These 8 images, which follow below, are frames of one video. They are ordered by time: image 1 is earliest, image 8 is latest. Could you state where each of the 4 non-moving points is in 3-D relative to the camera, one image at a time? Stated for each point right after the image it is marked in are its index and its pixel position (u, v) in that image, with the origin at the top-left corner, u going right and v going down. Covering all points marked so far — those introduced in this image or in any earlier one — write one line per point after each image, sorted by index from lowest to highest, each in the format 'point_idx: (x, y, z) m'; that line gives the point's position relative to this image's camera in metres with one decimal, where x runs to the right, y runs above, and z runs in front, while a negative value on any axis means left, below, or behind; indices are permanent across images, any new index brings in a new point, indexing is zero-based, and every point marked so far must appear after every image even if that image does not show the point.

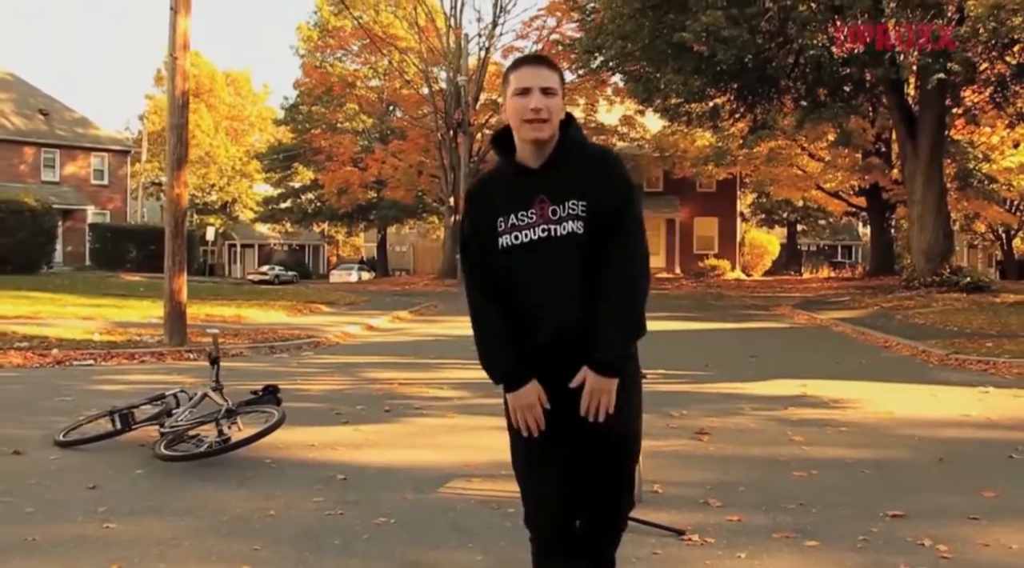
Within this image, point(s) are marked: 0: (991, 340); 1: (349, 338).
0: (+7.2, -0.8, +15.8) m
1: (-2.6, -0.8, +16.6) m
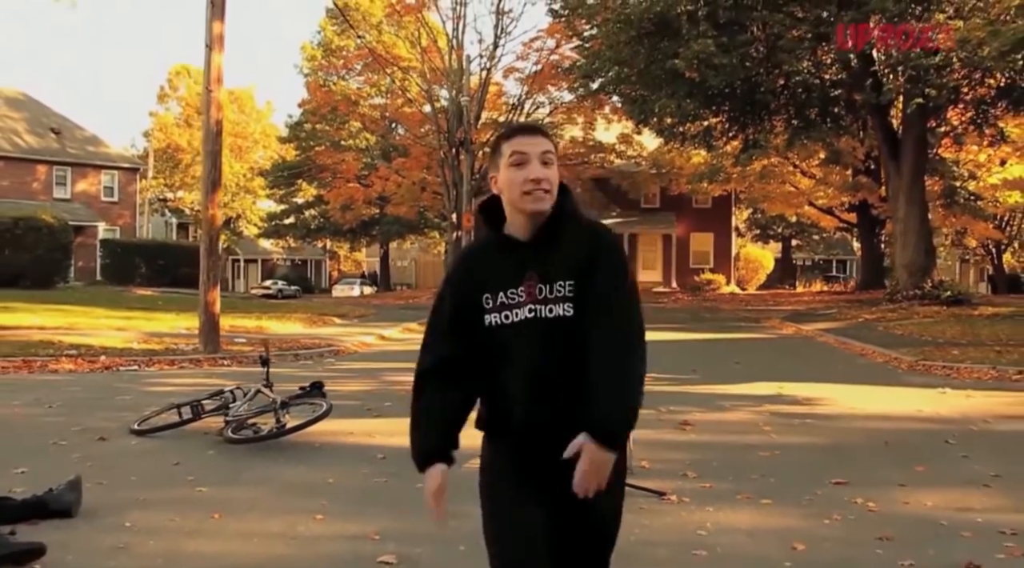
0: (+7.2, -1.0, +17.1) m
1: (-2.5, -1.1, +17.9) m
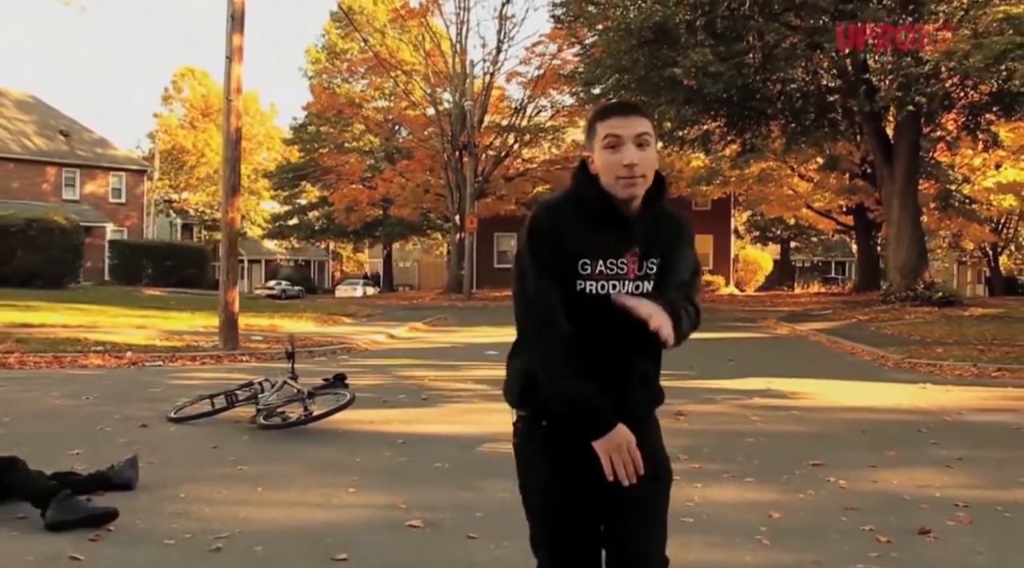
0: (+7.3, -1.1, +17.8) m
1: (-2.4, -1.1, +18.7) m
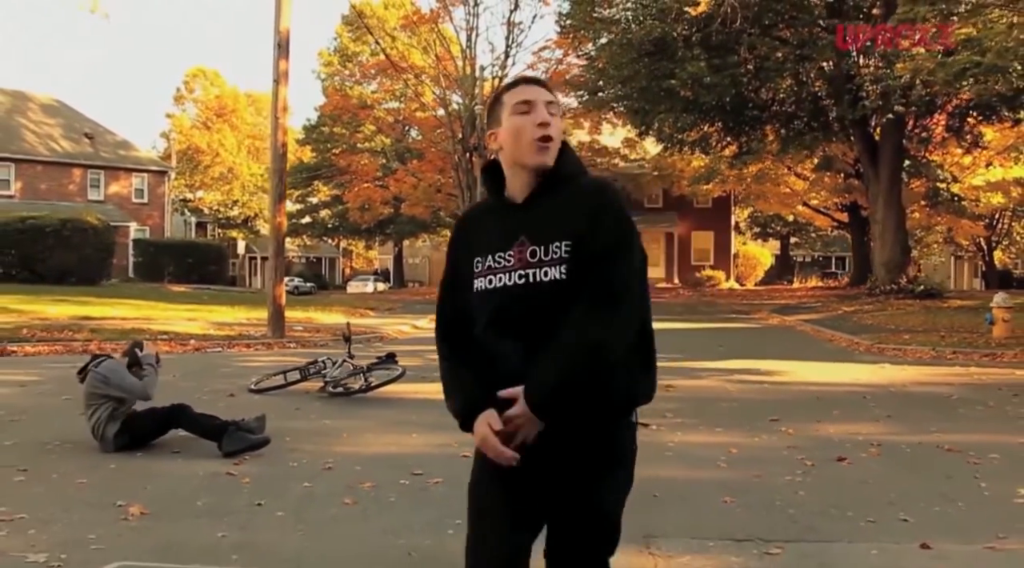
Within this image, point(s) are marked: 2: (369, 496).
0: (+7.6, -0.9, +19.9) m
1: (-2.1, -1.0, +20.8) m
2: (-0.9, -1.4, +6.7) m
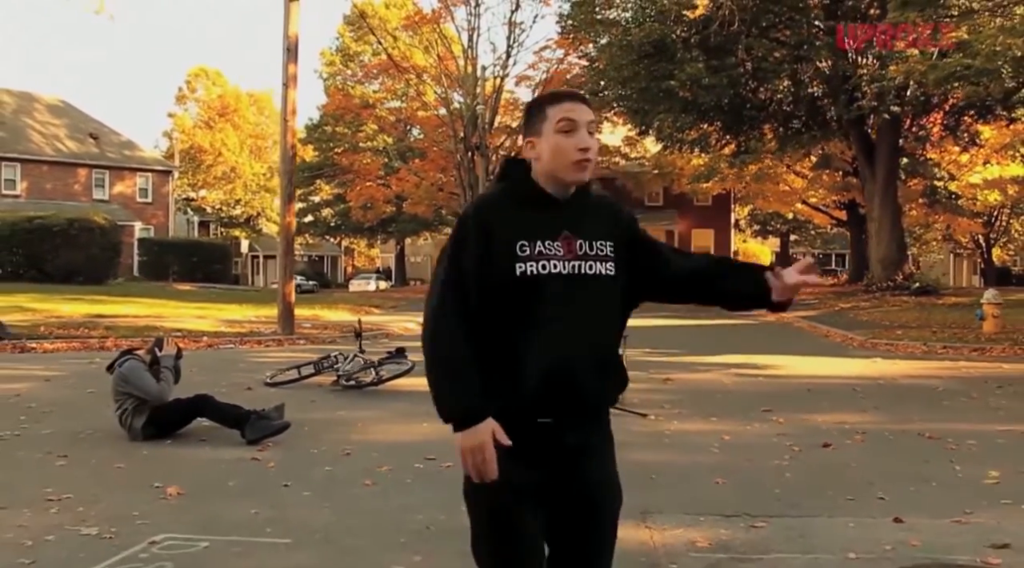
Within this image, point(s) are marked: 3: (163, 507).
0: (+7.6, -0.9, +20.4) m
1: (-2.1, -0.9, +21.3) m
2: (-0.9, -1.3, +7.3) m
3: (-2.1, -1.4, +6.4) m
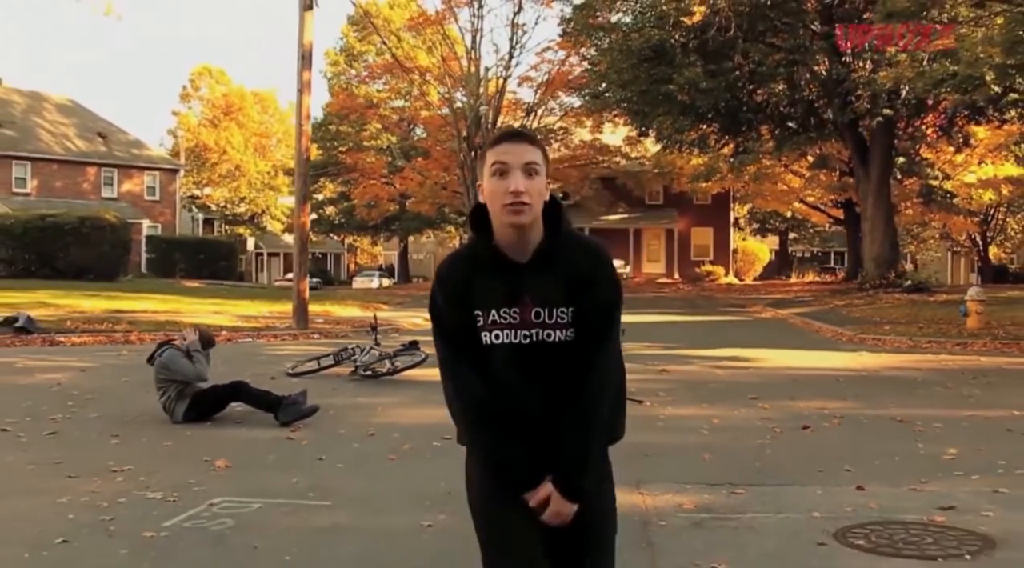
0: (+7.7, -0.8, +21.3) m
1: (-2.0, -0.9, +22.2) m
2: (-0.8, -1.3, +8.1) m
3: (-2.1, -1.3, +7.3) m
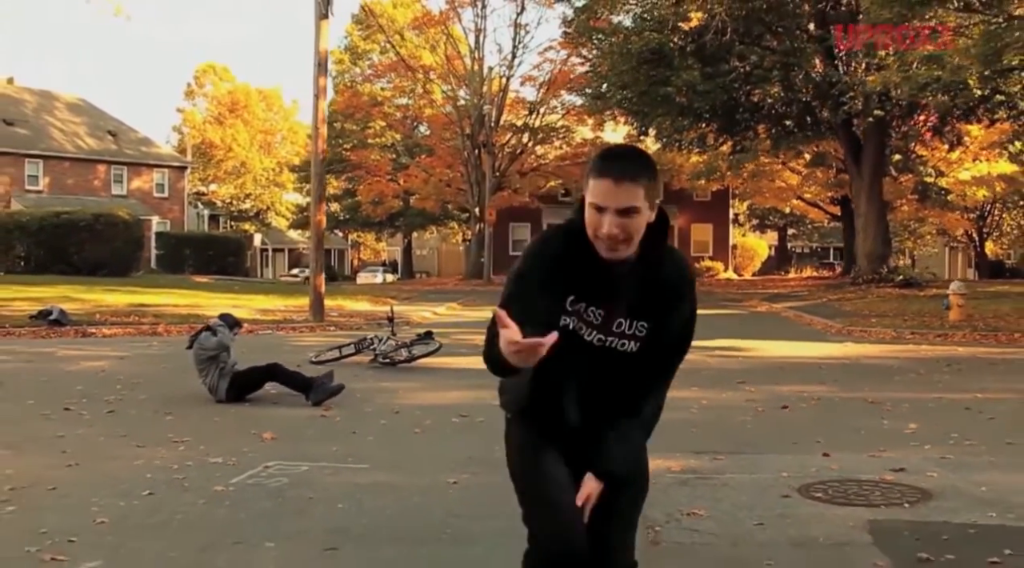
0: (+7.8, -0.7, +22.4) m
1: (-1.9, -0.8, +23.3) m
2: (-0.7, -1.3, +9.2) m
3: (-2.0, -1.3, +8.4) m
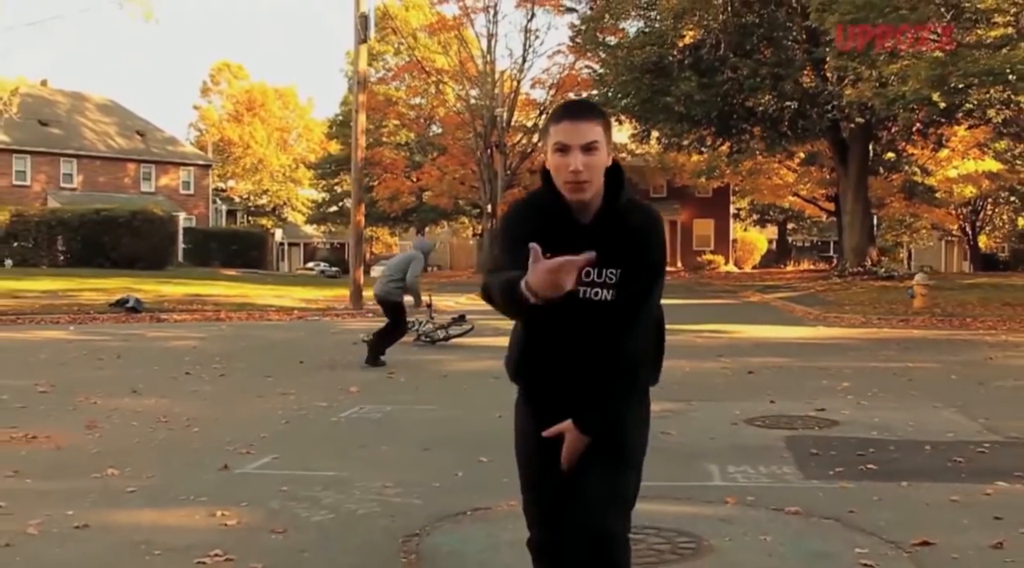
0: (+8.2, -0.5, +25.1) m
1: (-1.5, -0.6, +26.1) m
2: (-0.4, -1.2, +12.0) m
3: (-1.7, -1.2, +11.2) m
